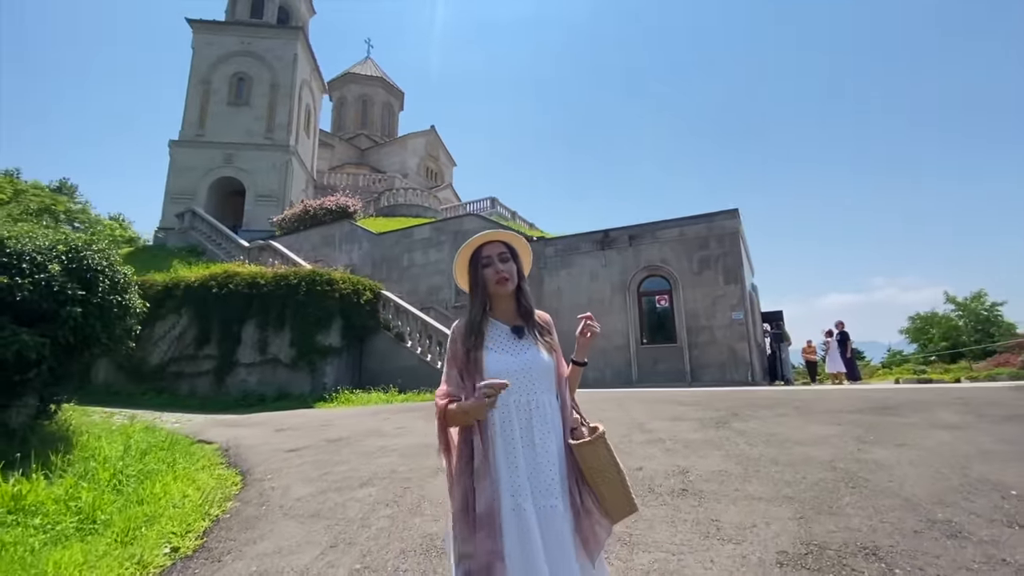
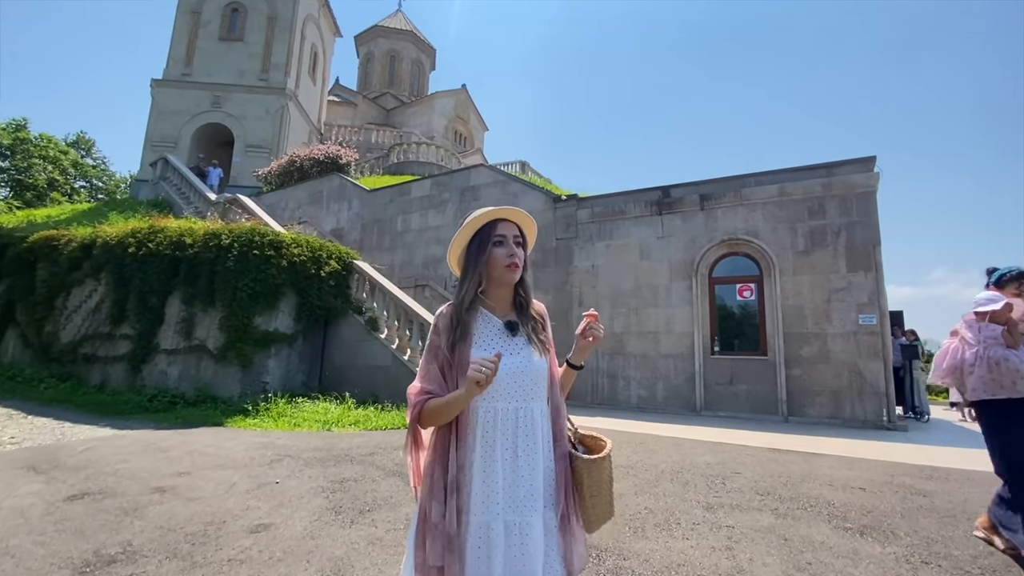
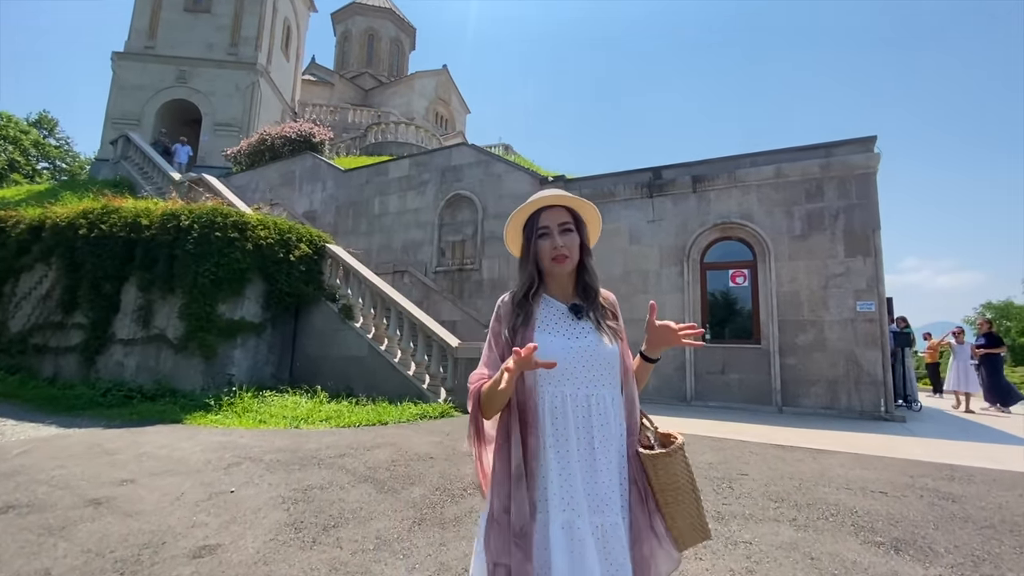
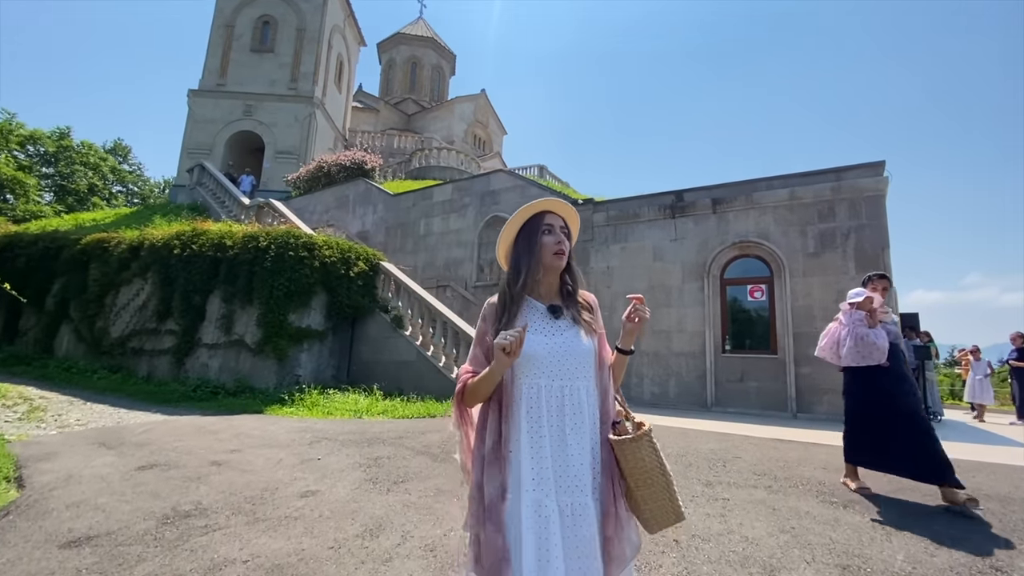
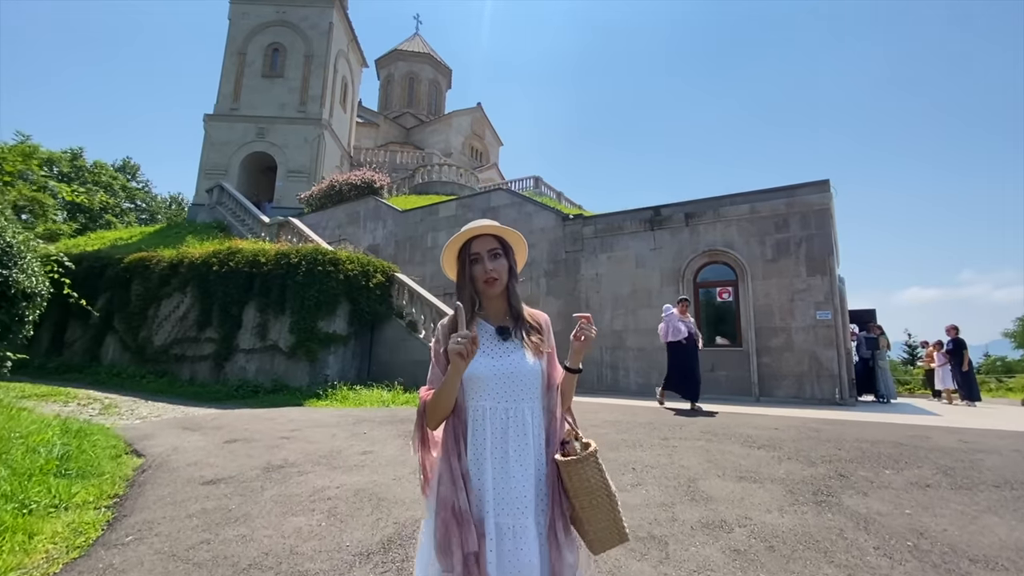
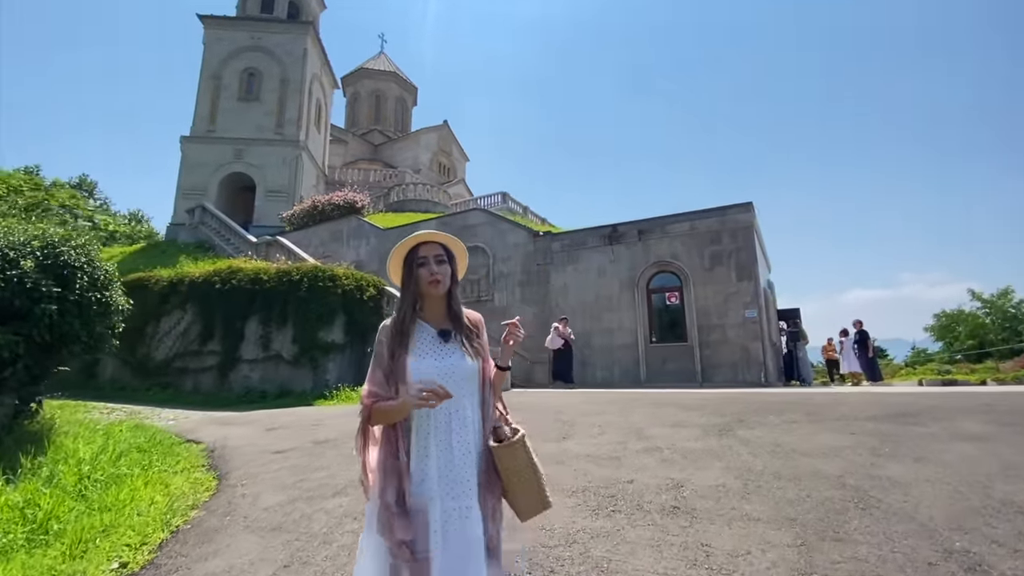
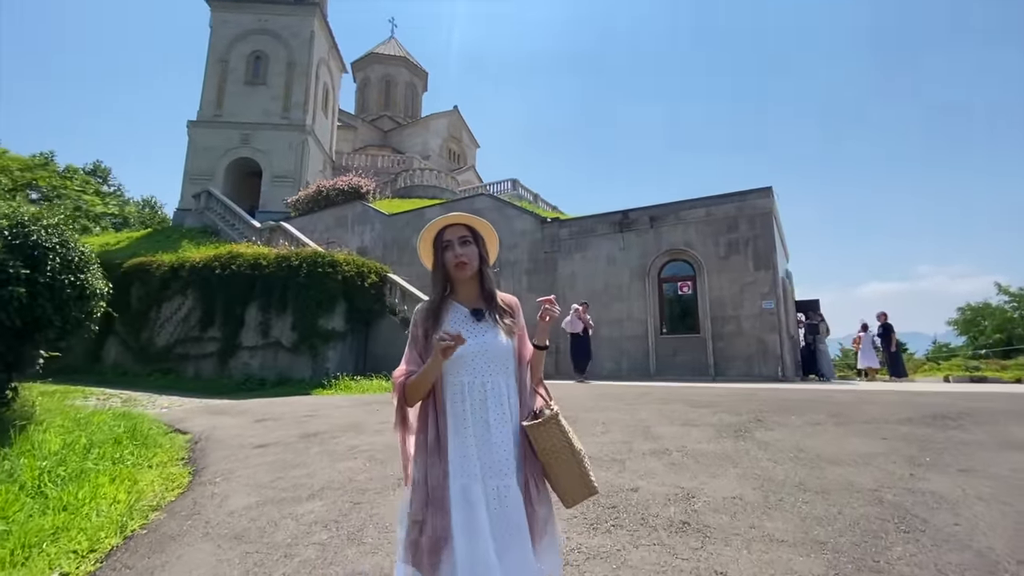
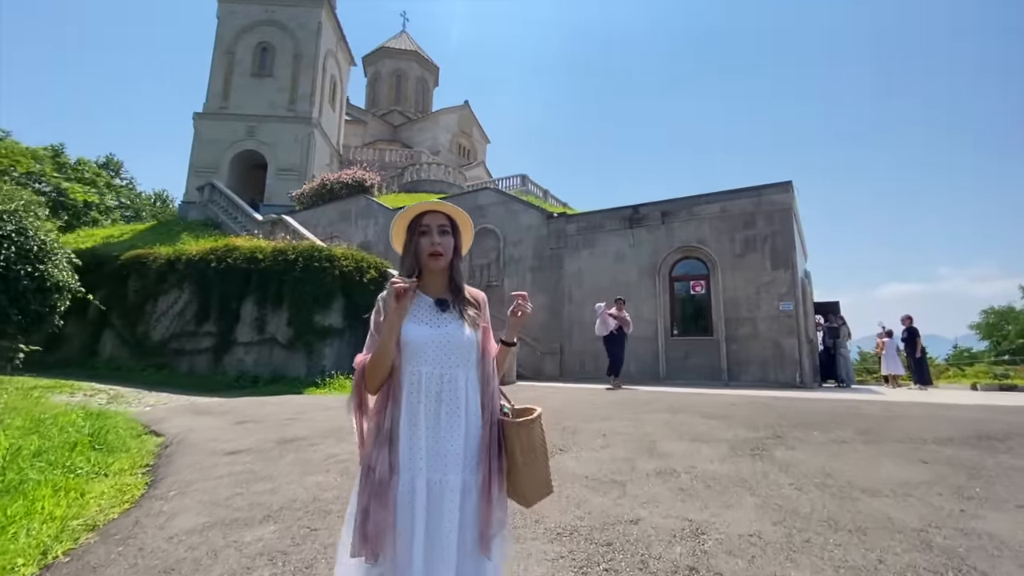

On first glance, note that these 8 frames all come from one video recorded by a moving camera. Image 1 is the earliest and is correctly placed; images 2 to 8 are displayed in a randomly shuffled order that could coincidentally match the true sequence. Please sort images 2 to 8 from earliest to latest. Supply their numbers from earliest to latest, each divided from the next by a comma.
6, 7, 8, 5, 4, 2, 3
